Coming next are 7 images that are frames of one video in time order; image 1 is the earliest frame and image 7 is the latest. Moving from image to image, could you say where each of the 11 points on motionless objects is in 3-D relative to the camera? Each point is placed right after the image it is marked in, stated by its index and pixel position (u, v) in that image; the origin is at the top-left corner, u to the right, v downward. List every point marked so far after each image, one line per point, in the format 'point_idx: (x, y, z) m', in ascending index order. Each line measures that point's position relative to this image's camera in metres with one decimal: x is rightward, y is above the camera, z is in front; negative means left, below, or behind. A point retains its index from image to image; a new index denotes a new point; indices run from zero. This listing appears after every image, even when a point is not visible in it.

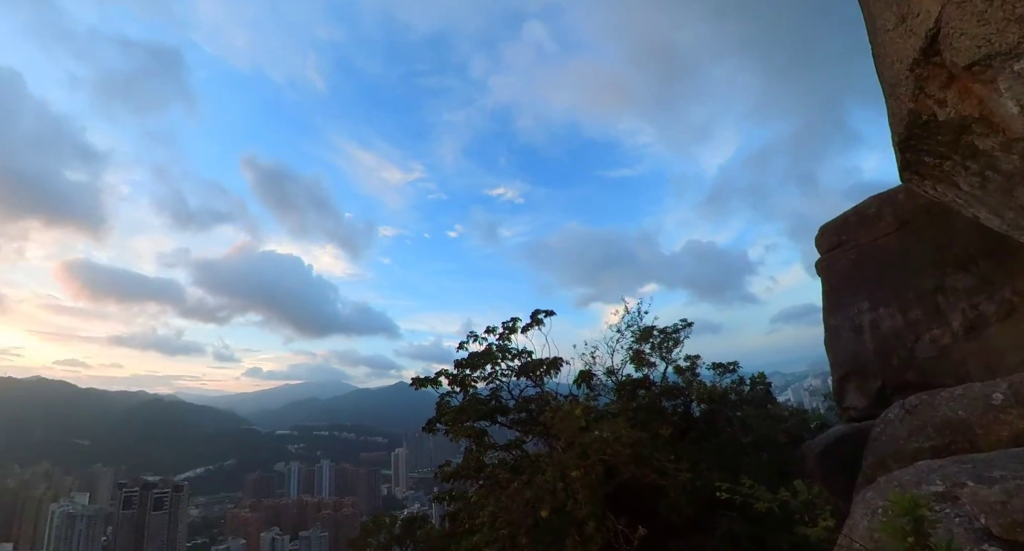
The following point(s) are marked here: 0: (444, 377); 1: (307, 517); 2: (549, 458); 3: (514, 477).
0: (-1.2, -1.8, +9.4) m
1: (-7.5, -8.5, +18.4) m
2: (+0.6, -2.9, +8.1) m
3: (0.0, -3.2, +8.1) m
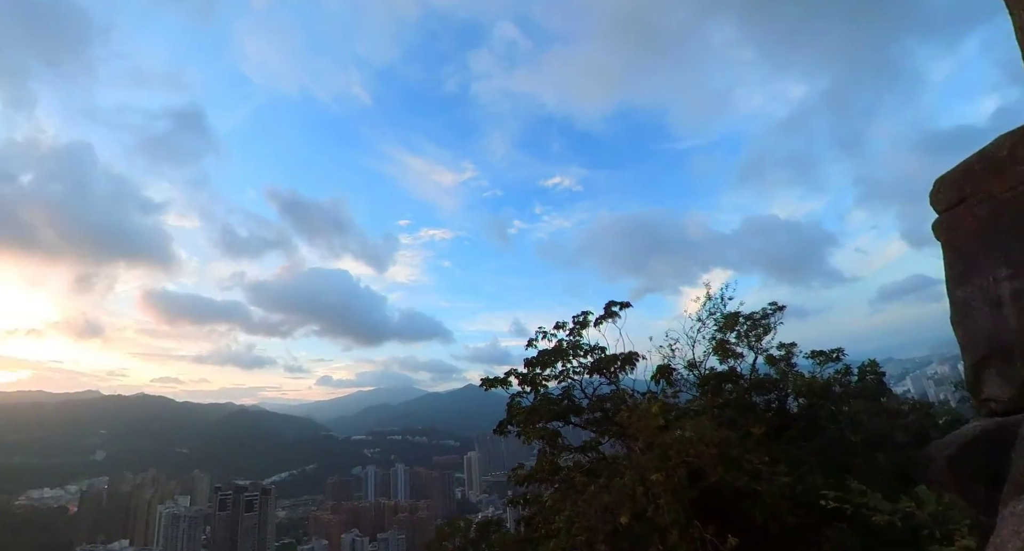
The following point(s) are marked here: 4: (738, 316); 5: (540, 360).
0: (+0.1, -1.8, +9.1) m
1: (-4.7, -8.8, +18.8) m
2: (+1.7, -2.7, +7.6) m
3: (+1.2, -3.0, +7.6) m
4: (+3.4, -0.6, +7.8) m
5: (+0.5, -1.4, +8.6) m
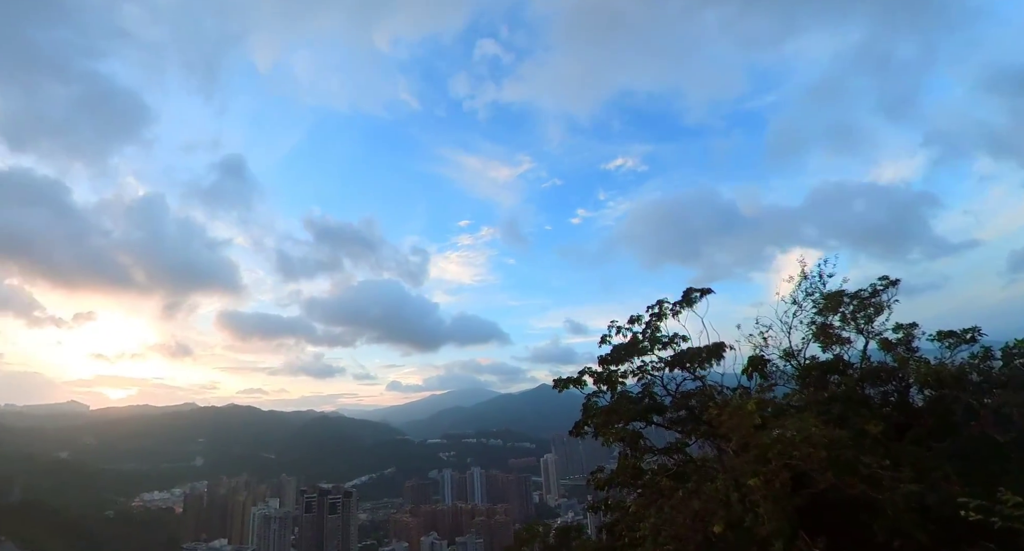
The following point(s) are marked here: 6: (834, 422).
0: (+1.3, -1.6, +8.6) m
1: (-1.8, -9.0, +18.7) m
2: (+2.7, -2.5, +6.9) m
3: (+2.2, -2.8, +7.0) m
4: (+4.4, -0.3, +7.0) m
5: (+1.6, -1.3, +8.1) m
6: (+3.8, -1.8, +6.2) m
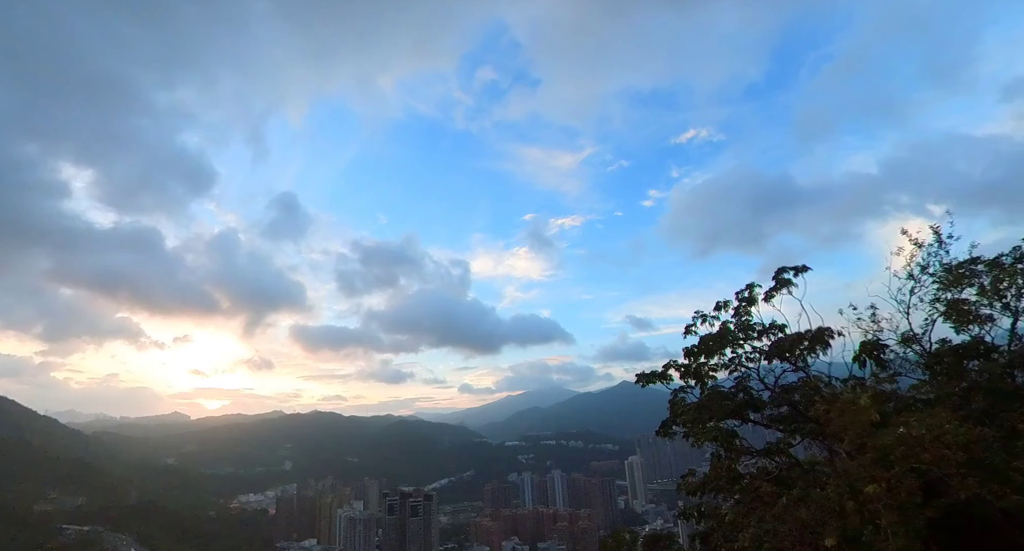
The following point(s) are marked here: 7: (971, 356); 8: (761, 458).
0: (+2.5, -1.4, +8.0) m
1: (+1.2, -9.0, +18.3) m
2: (+3.7, -2.2, +6.0) m
3: (+3.2, -2.6, +6.2) m
4: (+5.2, +0.1, +5.9) m
5: (+2.7, -1.0, +7.4) m
6: (+4.6, -1.4, +5.2) m
7: (+5.1, -0.9, +5.8) m
8: (+3.3, -2.4, +6.9) m
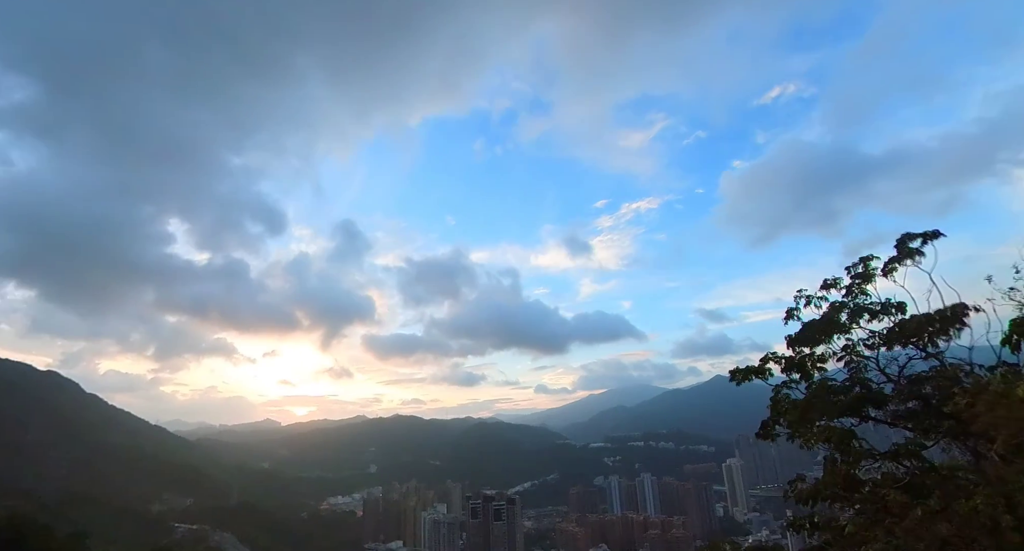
0: (+3.5, -1.2, +7.0) m
1: (+4.3, -8.7, +17.4) m
2: (+4.4, -1.9, +4.9) m
3: (+4.0, -2.3, +5.2) m
4: (+5.8, +0.5, +4.5) m
5: (+3.6, -0.8, +6.4) m
6: (+5.2, -1.0, +4.0) m
7: (+5.7, -0.5, +4.5) m
8: (+4.2, -2.1, +5.9) m
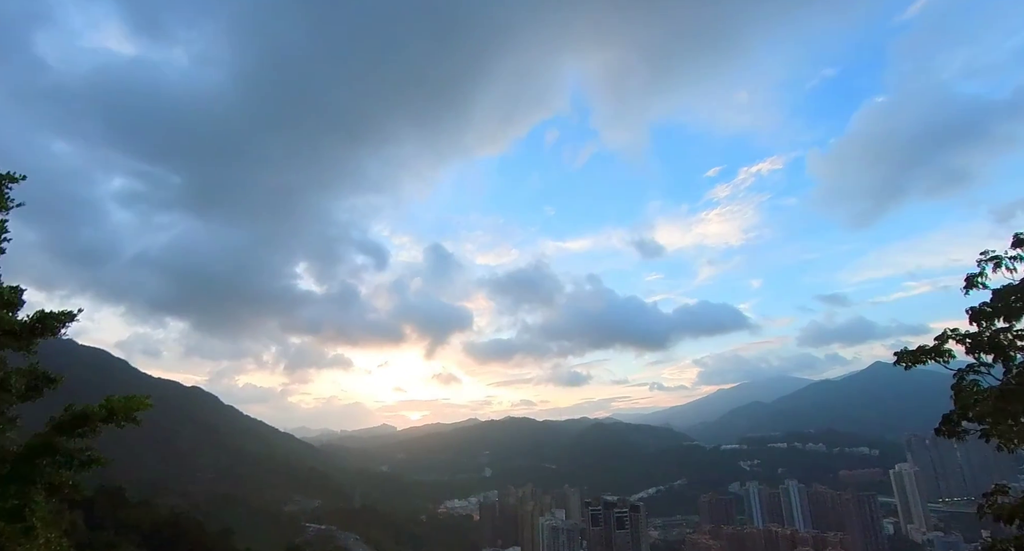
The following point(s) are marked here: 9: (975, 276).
0: (+4.5, -0.7, +5.5) m
1: (+8.5, -8.0, +15.3) m
2: (+4.9, -1.3, +3.2) m
3: (+4.6, -1.8, +3.5) m
4: (+5.9, +1.1, +2.5) m
5: (+4.4, -0.3, +4.9) m
6: (+5.3, -0.5, +2.1) m
7: (+5.9, +0.1, +2.5) m
8: (+5.0, -1.6, +4.2) m
9: (+4.3, 0.0, +5.0) m
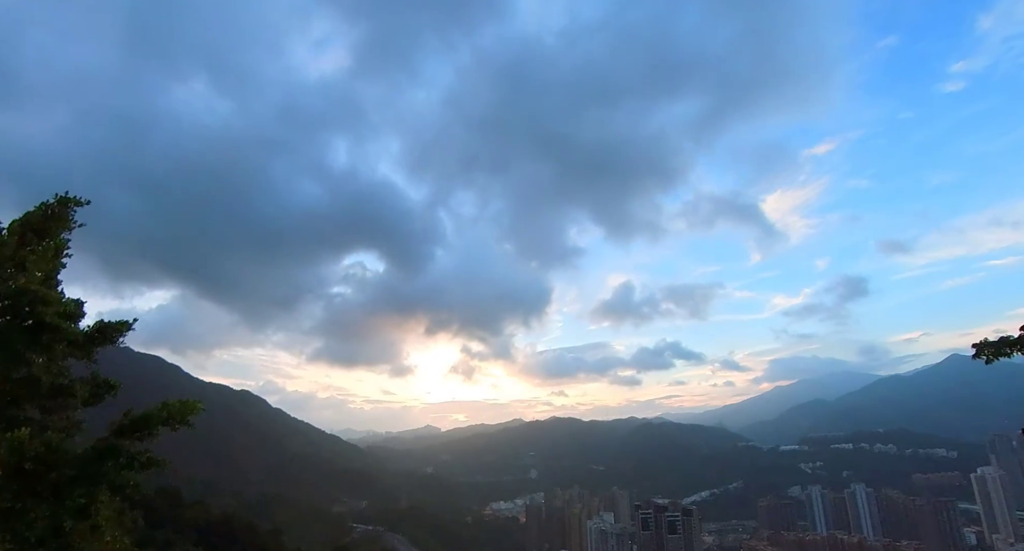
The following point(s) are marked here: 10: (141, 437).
0: (+4.7, -0.5, +4.9) m
1: (+9.9, -7.7, +14.2) m
2: (+5.0, -1.2, +2.6) m
3: (+4.7, -1.6, +2.9) m
4: (+5.9, +1.3, +1.8) m
5: (+4.6, -0.1, +4.3) m
6: (+5.3, -0.3, +1.4) m
7: (+5.9, +0.3, +1.8) m
8: (+5.1, -1.4, +3.5) m
9: (+4.5, +0.2, +4.4) m
10: (-4.6, -2.0, +6.5) m
